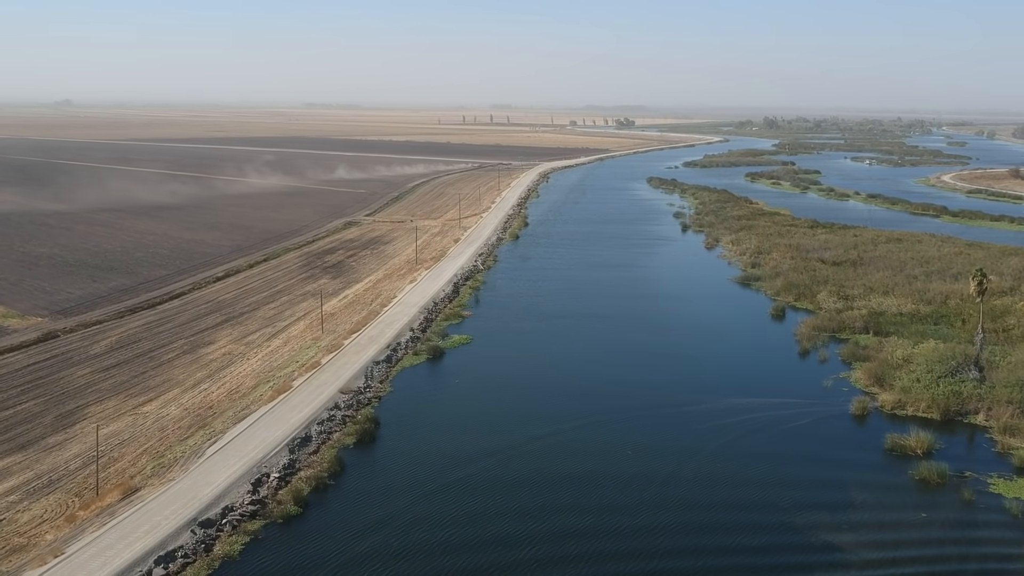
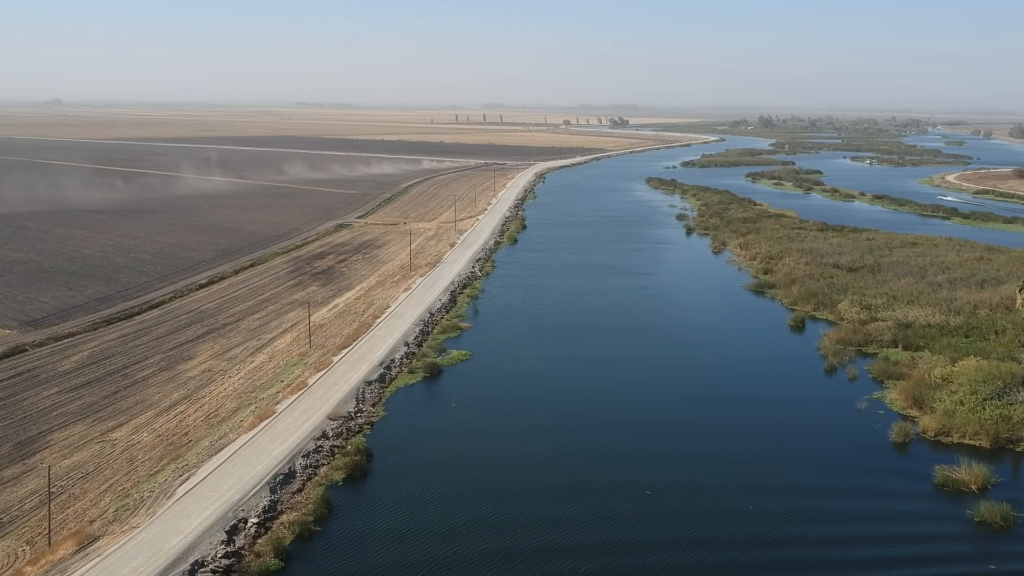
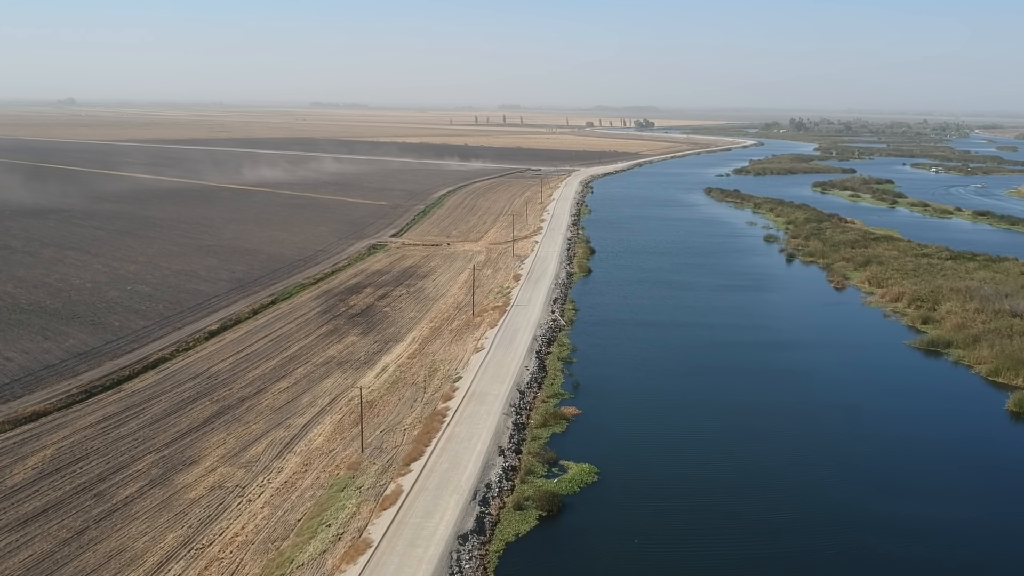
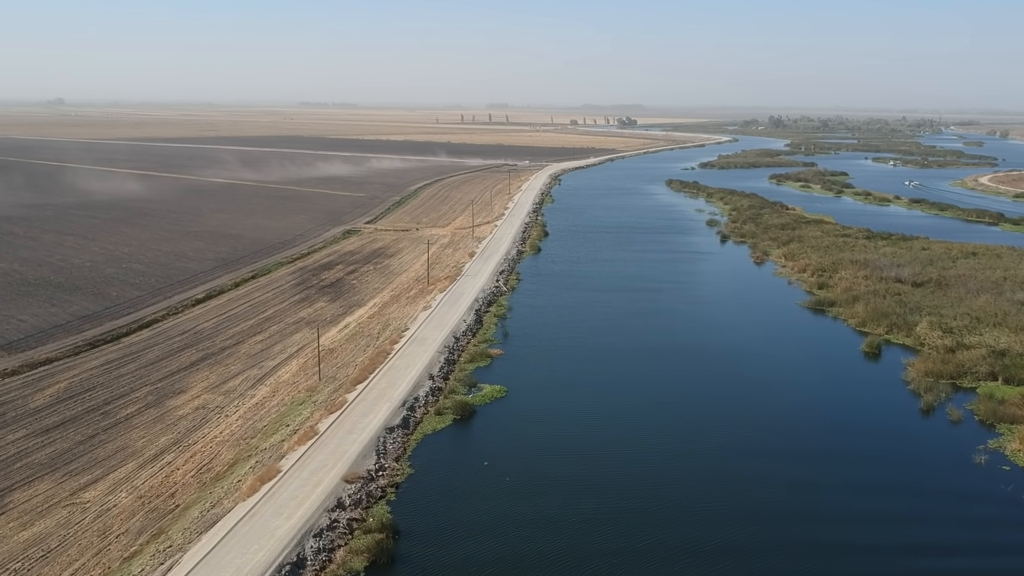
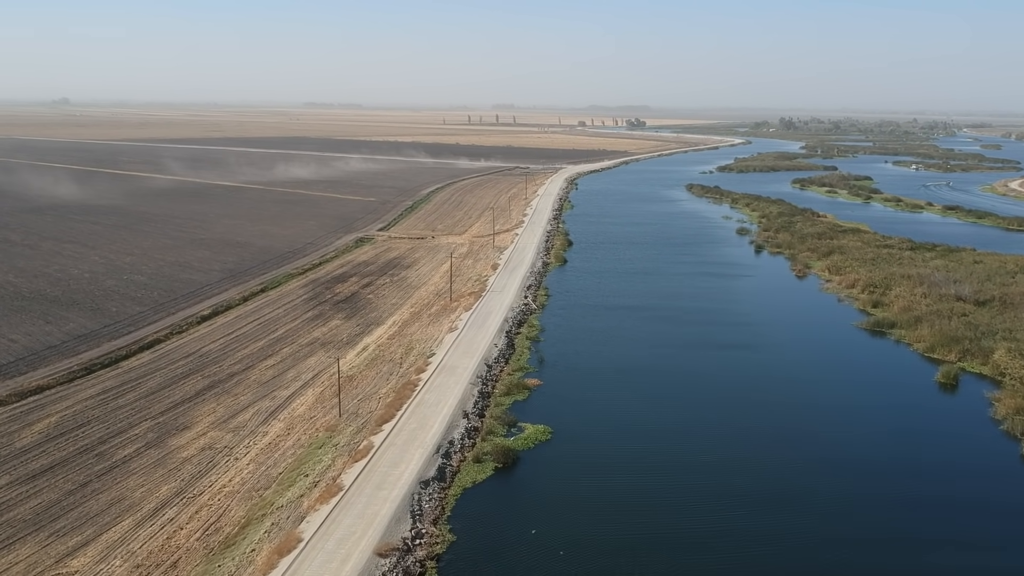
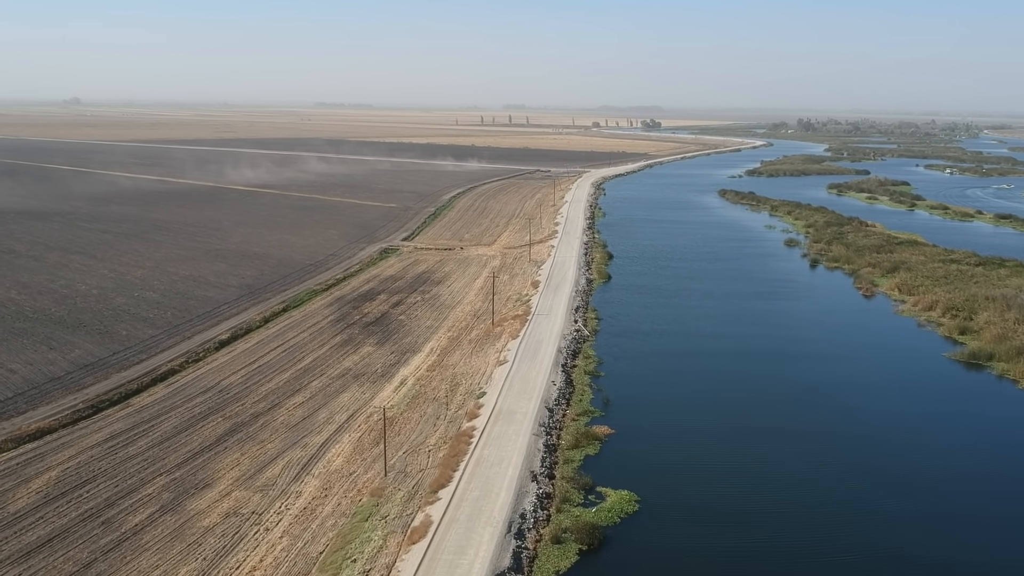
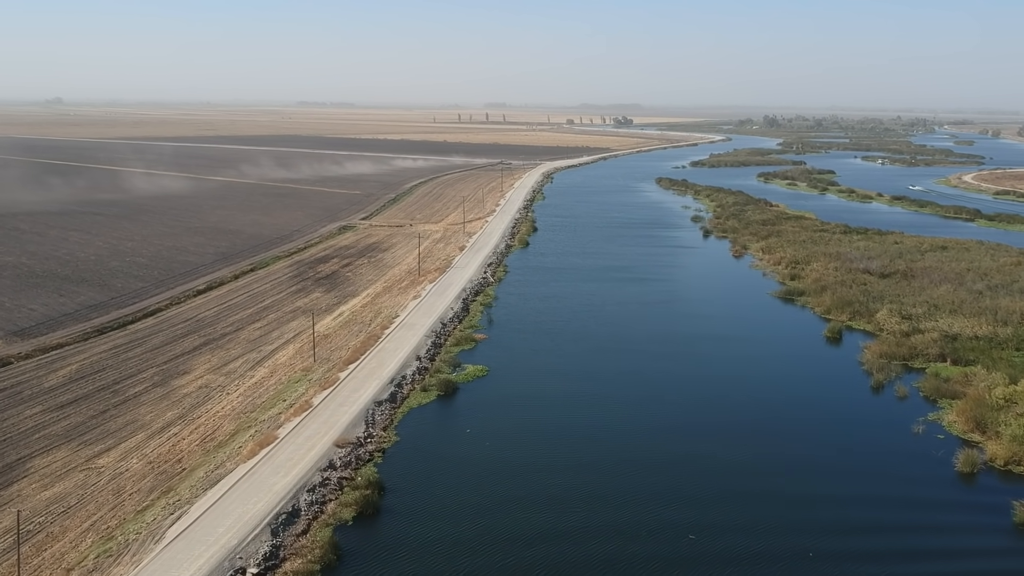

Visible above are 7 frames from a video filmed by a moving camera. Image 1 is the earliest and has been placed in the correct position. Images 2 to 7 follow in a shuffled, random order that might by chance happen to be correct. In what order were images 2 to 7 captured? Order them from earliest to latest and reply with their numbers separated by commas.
2, 7, 4, 5, 3, 6
